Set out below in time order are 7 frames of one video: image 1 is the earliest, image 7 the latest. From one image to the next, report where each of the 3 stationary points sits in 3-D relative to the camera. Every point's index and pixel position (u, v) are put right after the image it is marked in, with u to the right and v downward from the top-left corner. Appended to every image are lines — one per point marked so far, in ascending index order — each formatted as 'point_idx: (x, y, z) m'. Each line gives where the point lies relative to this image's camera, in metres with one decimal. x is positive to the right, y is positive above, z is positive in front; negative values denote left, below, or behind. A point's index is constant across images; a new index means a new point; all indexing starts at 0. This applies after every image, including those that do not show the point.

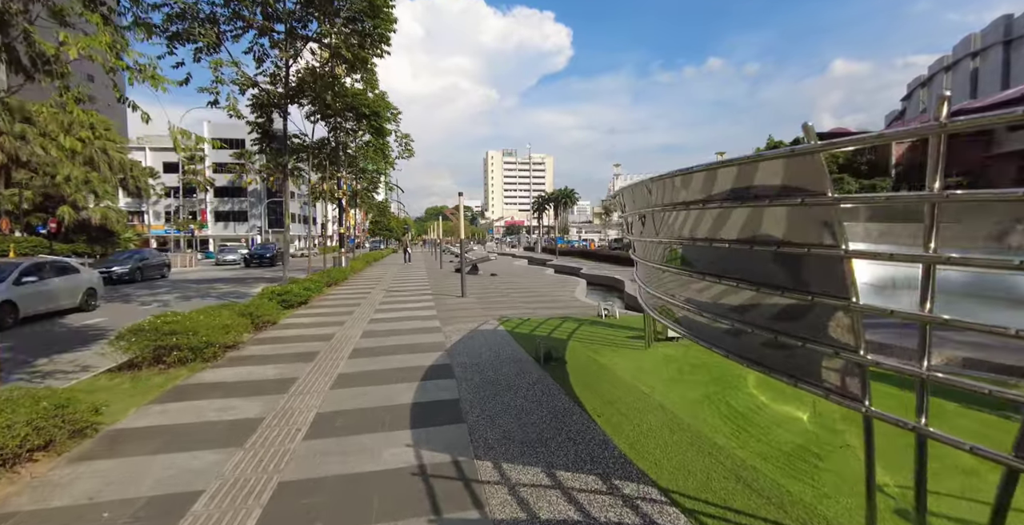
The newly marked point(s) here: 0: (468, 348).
0: (-0.7, -1.4, +7.0) m
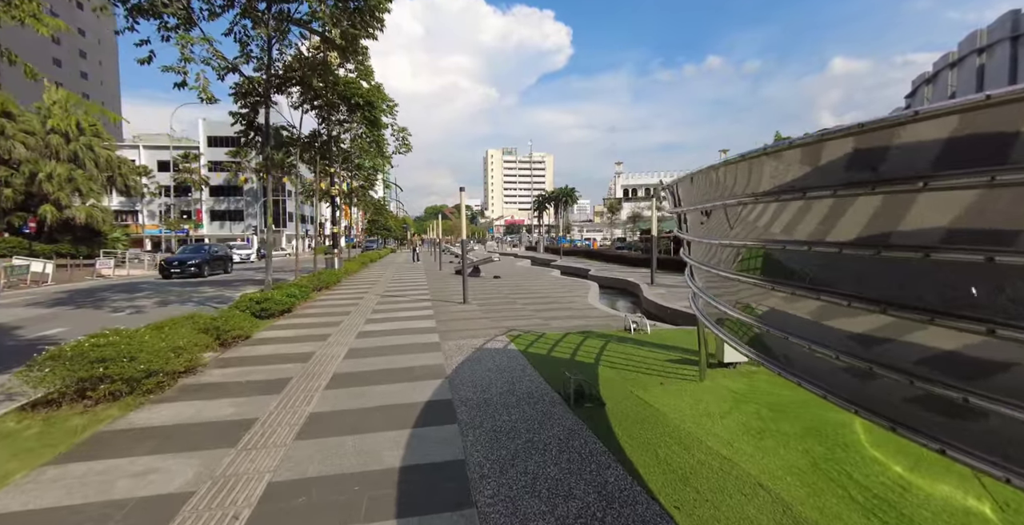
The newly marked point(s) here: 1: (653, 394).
0: (-0.5, -1.4, +5.7) m
1: (+1.5, -1.4, +4.6) m
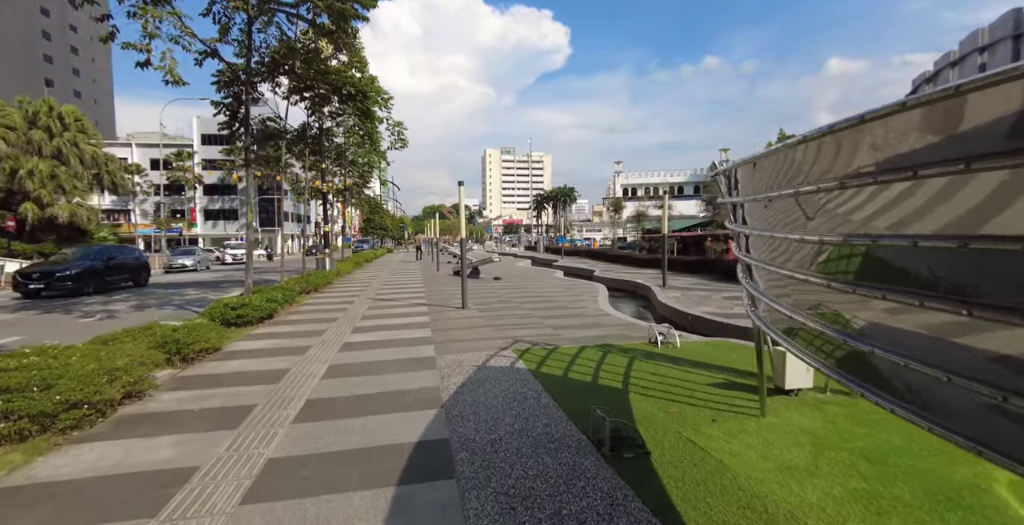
0: (-0.4, -1.5, +4.6) m
1: (+1.6, -1.4, +3.6) m
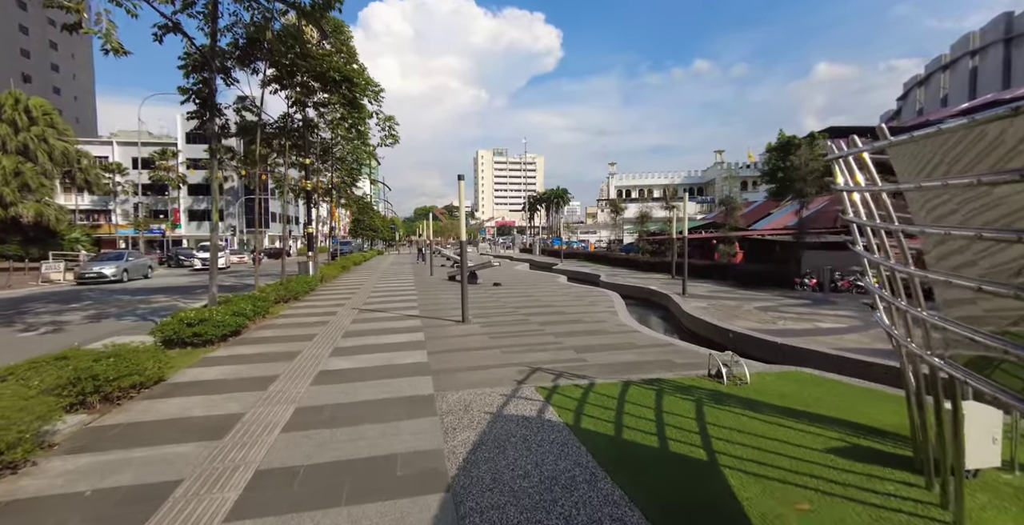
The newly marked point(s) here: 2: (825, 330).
0: (-0.1, -1.6, +3.2) m
1: (+1.9, -1.5, +2.2) m
2: (+5.9, -1.2, +8.2) m
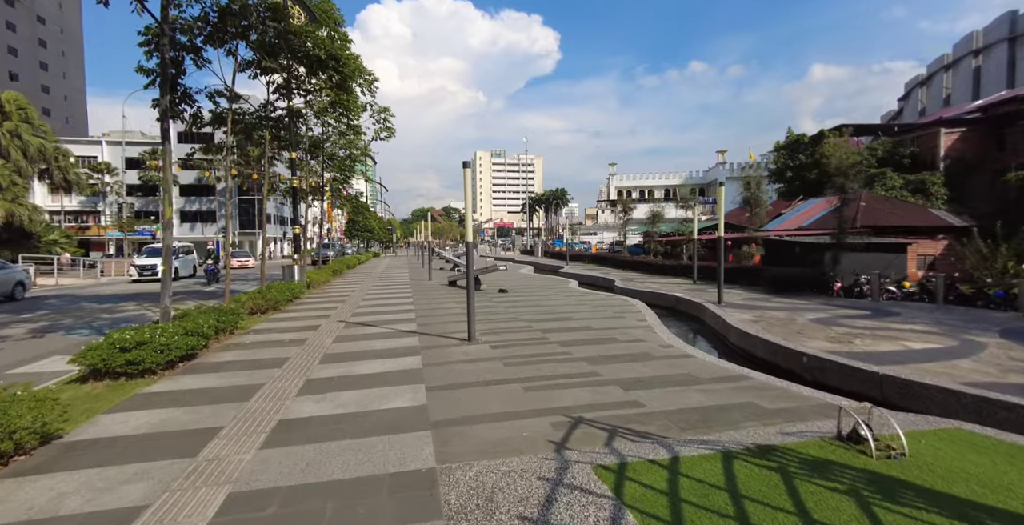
0: (+0.2, -1.7, +1.5) m
1: (+2.2, -1.6, +0.5) m
2: (+6.2, -1.3, +6.6) m
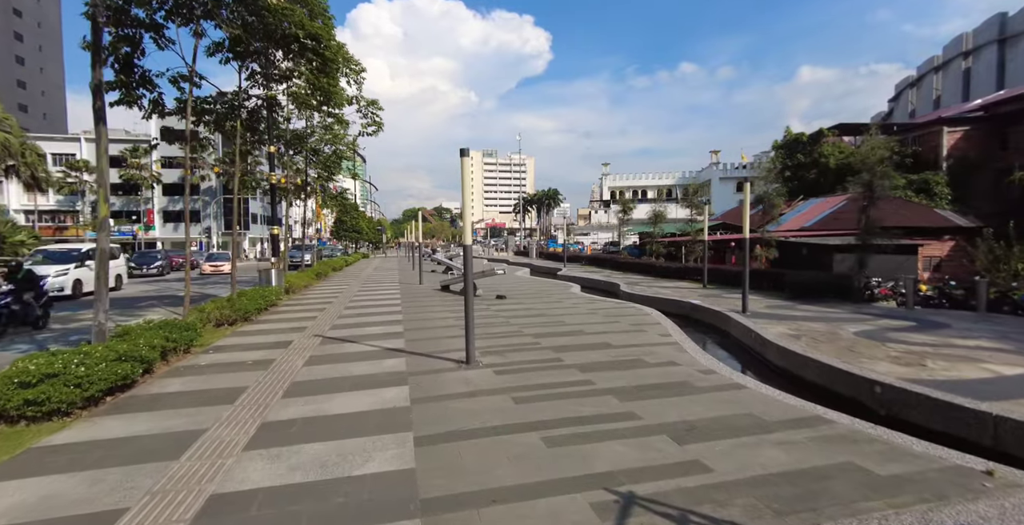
0: (+0.5, -1.8, +0.2) m
1: (+2.5, -1.7, -0.7) m
2: (+6.3, -1.4, +5.4) m
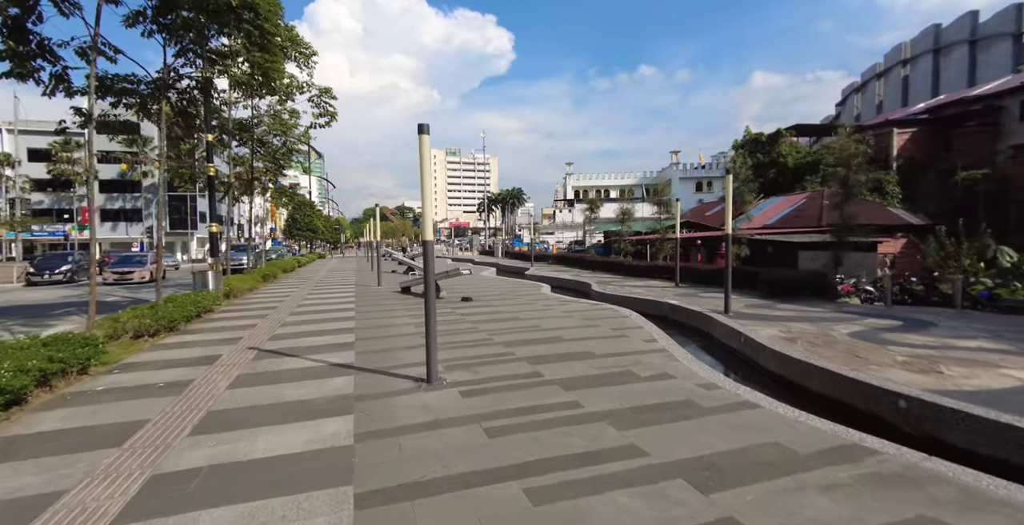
0: (+0.6, -1.8, -0.7) m
1: (+2.7, -1.7, -1.5) m
2: (+6.0, -1.4, +4.9) m
